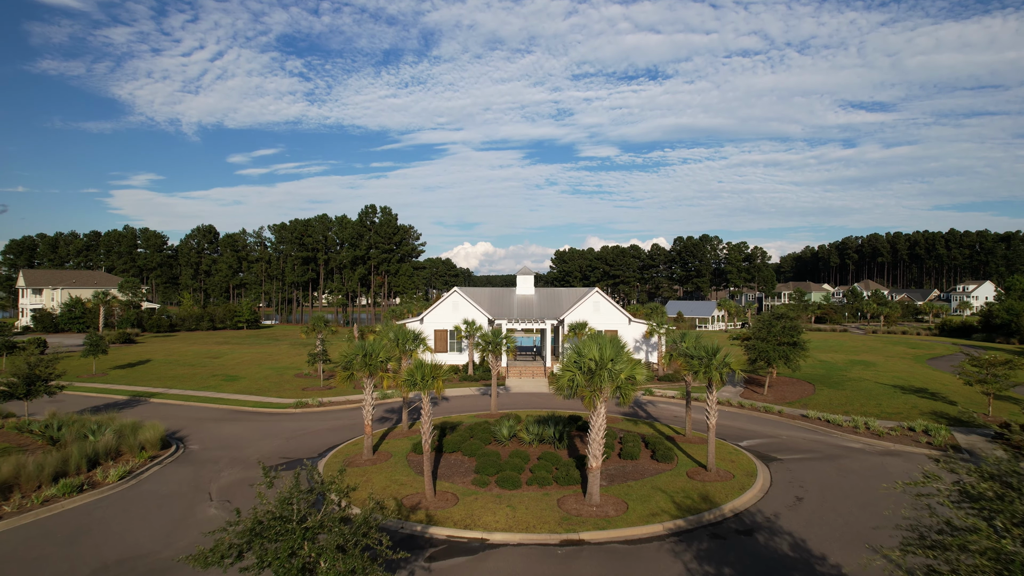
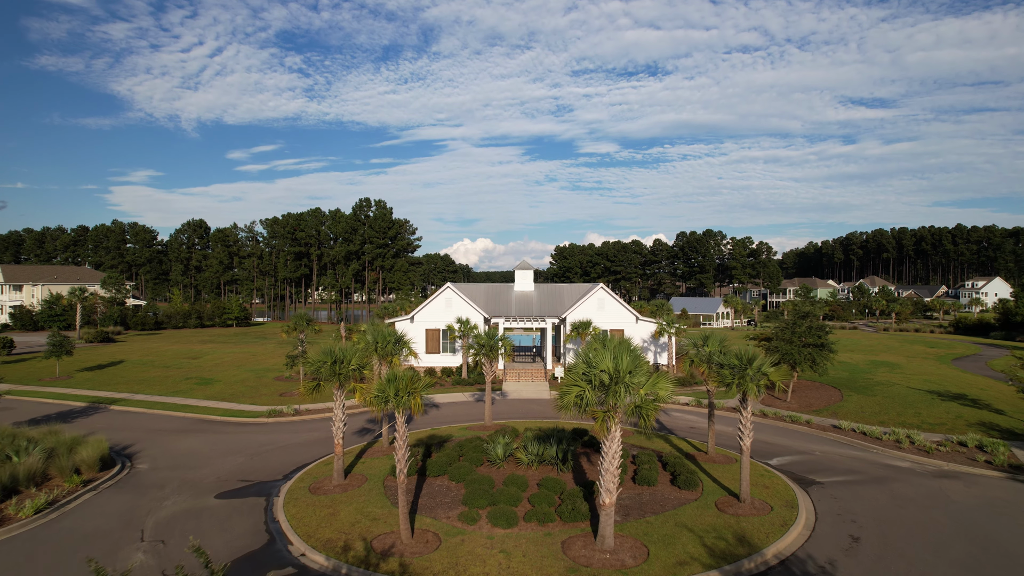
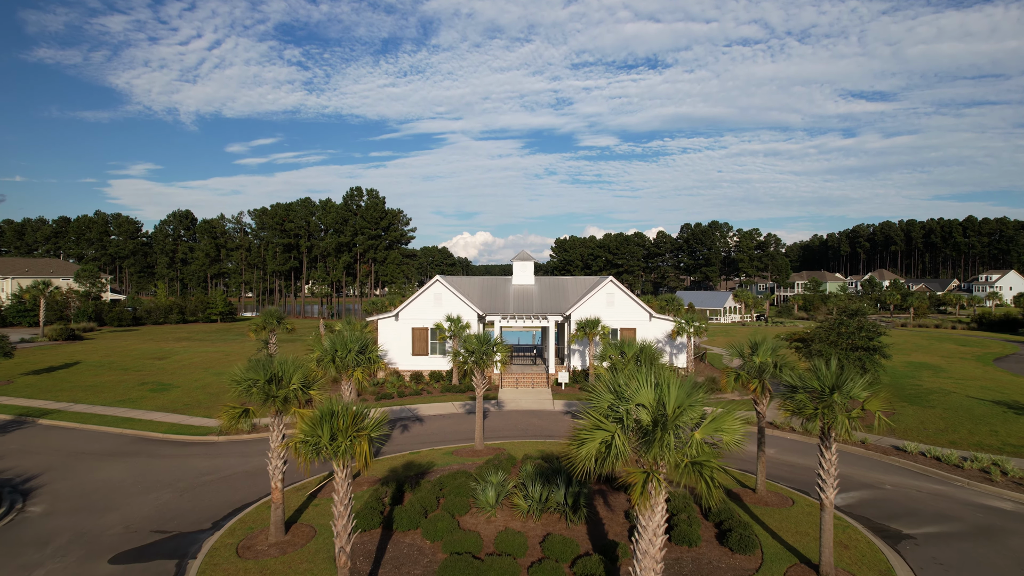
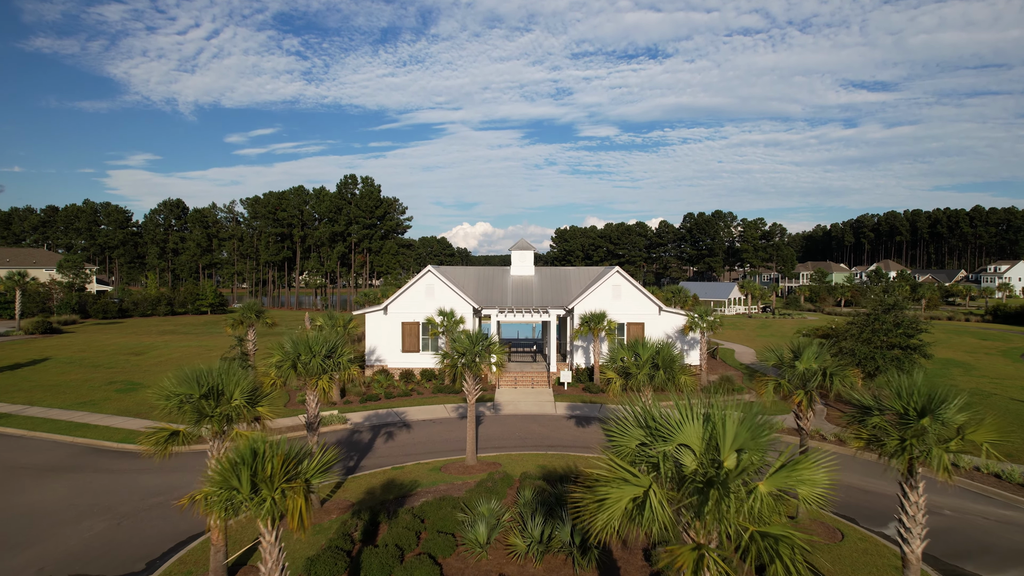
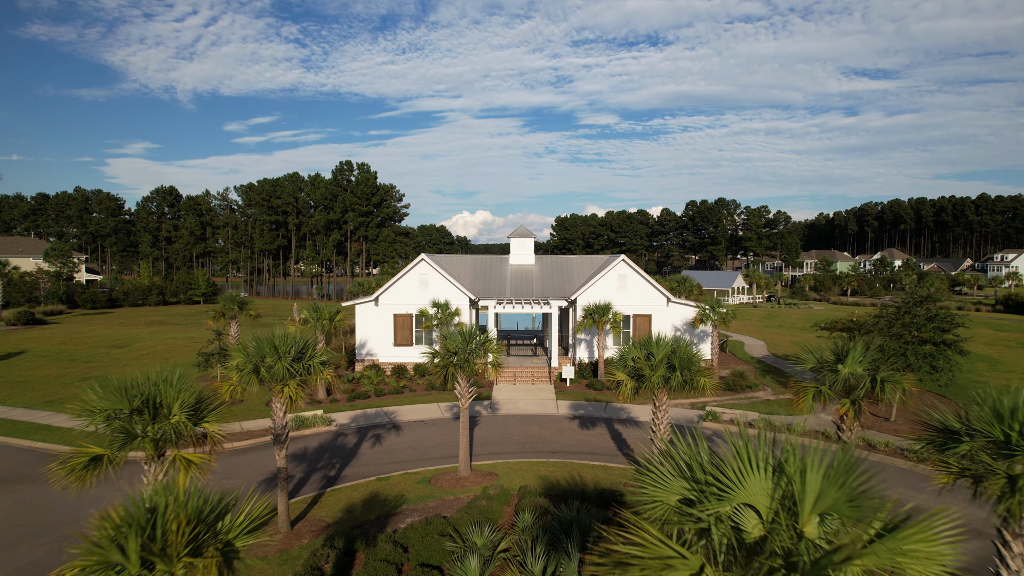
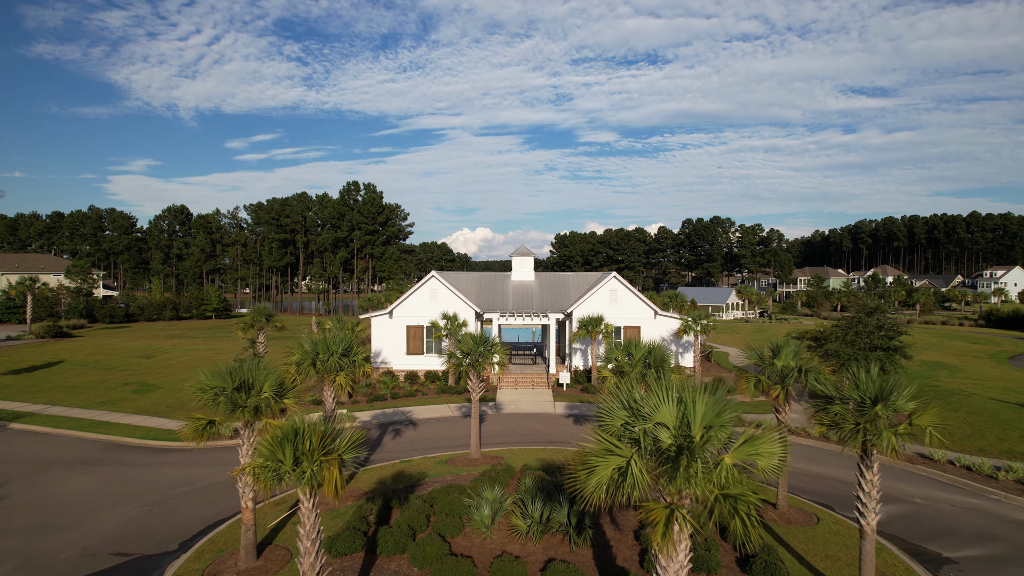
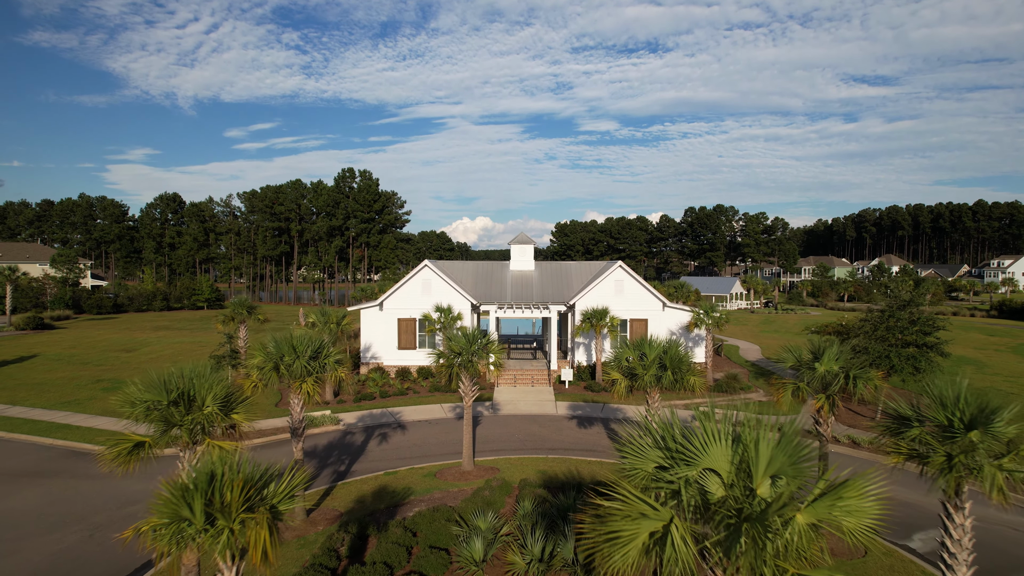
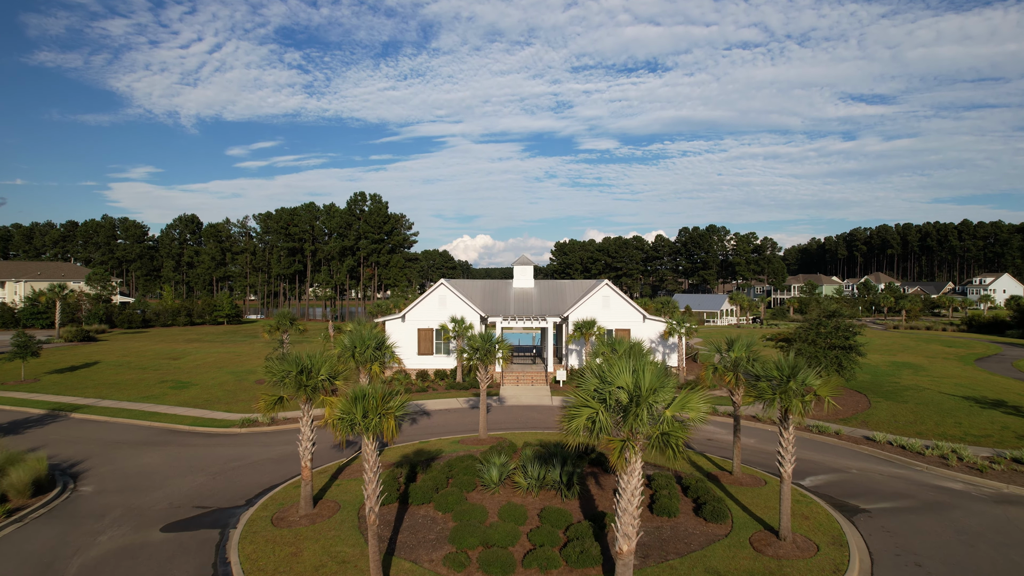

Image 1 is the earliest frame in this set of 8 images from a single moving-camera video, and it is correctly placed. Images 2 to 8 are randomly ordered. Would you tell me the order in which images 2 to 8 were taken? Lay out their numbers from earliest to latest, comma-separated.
2, 8, 3, 6, 4, 7, 5
